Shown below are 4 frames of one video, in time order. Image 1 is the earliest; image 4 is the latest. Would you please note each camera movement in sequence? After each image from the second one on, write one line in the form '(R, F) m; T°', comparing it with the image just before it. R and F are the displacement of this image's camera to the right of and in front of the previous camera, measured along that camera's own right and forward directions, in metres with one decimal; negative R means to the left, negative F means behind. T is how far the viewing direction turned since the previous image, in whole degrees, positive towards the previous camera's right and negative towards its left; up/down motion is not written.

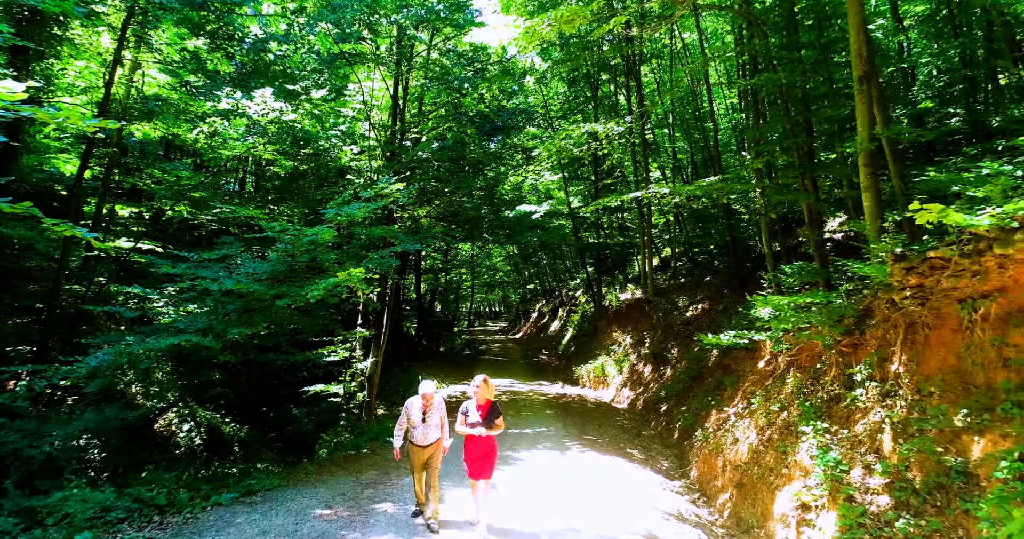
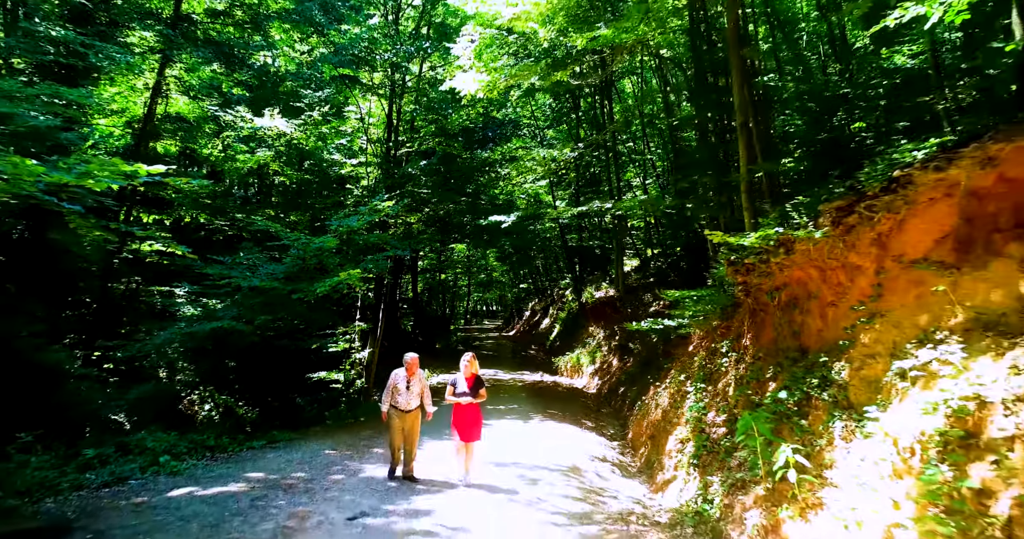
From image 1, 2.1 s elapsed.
(+0.6, -2.2) m; 0°
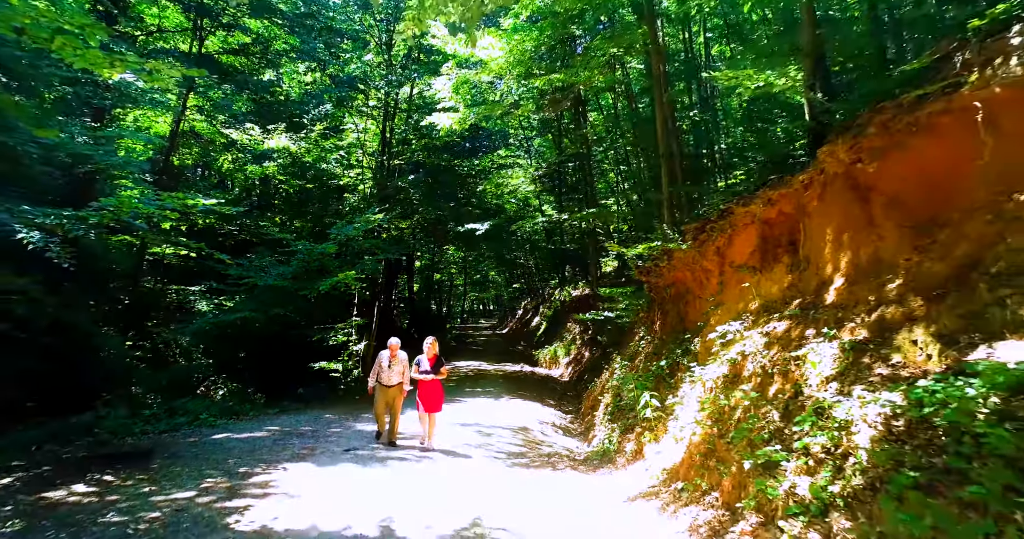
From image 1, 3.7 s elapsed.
(+0.7, -2.1) m; 0°
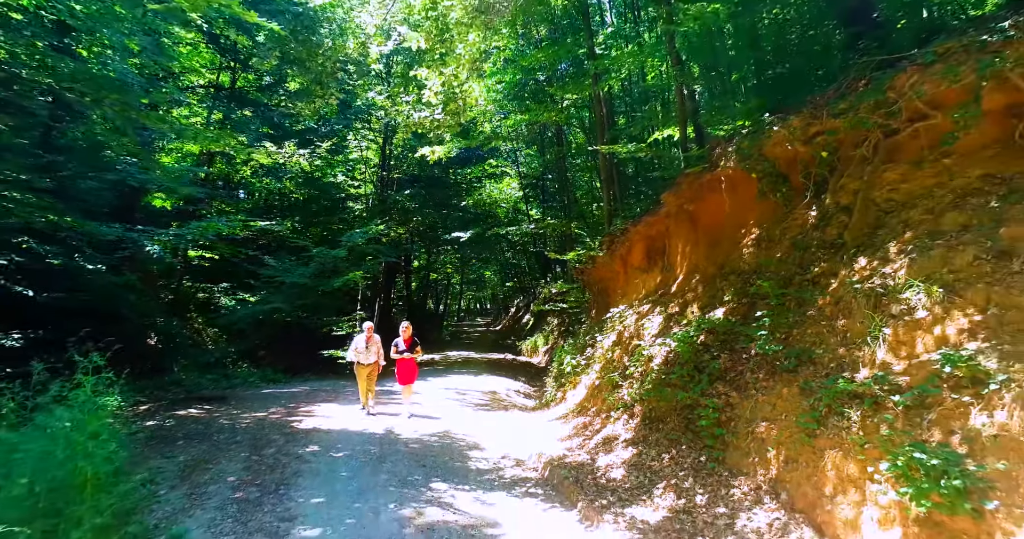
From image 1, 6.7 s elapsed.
(+0.6, -2.9) m; 0°
